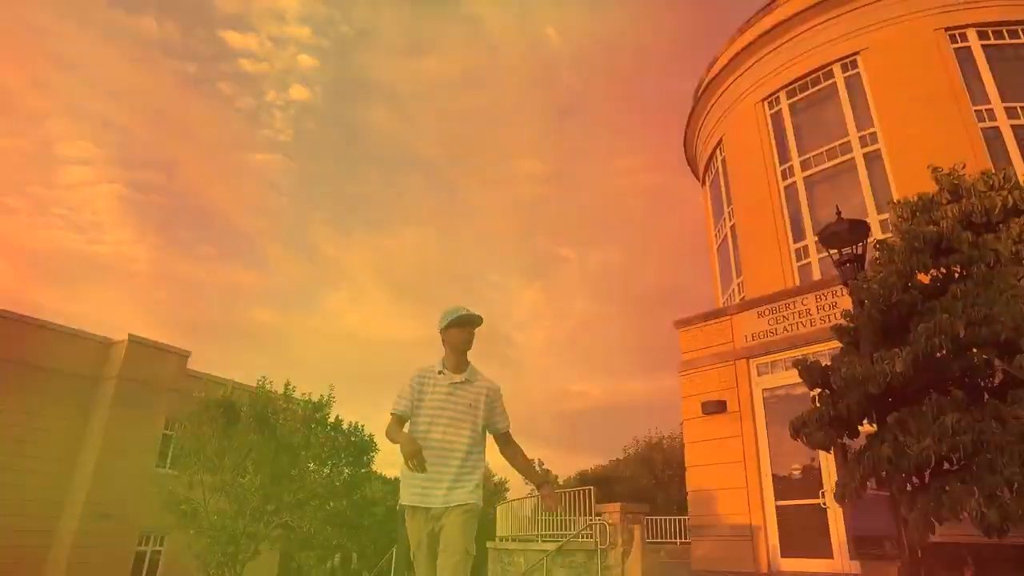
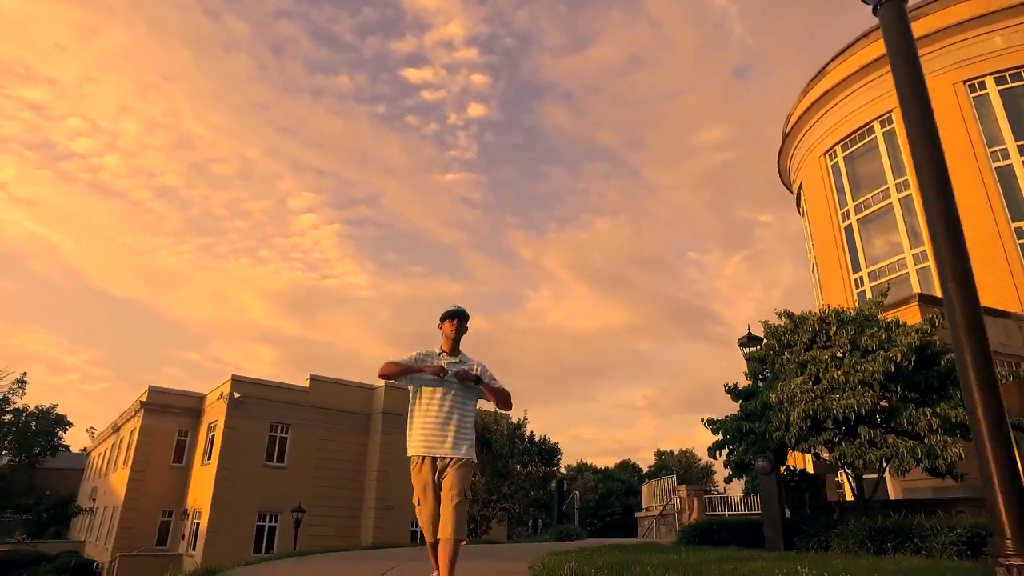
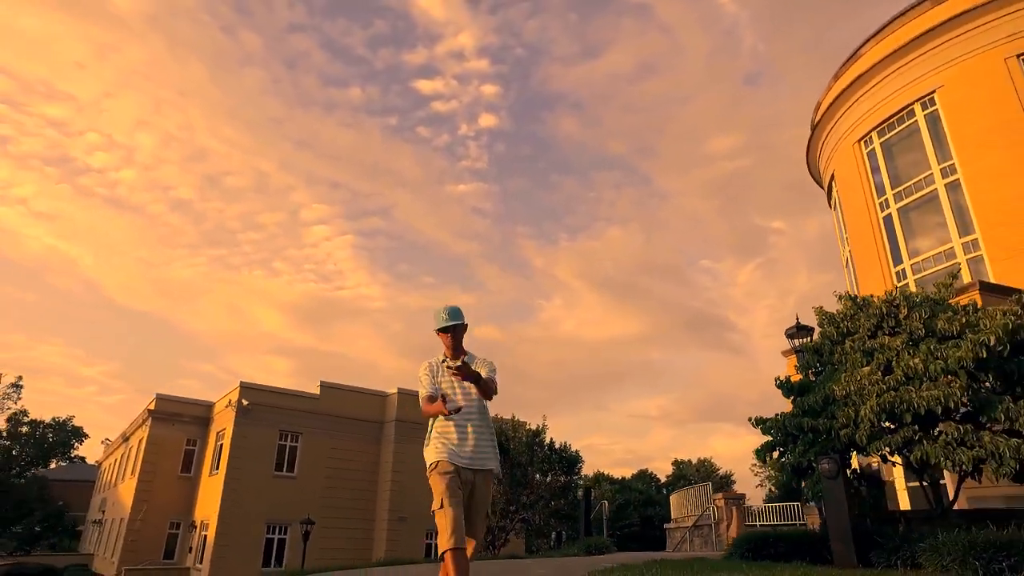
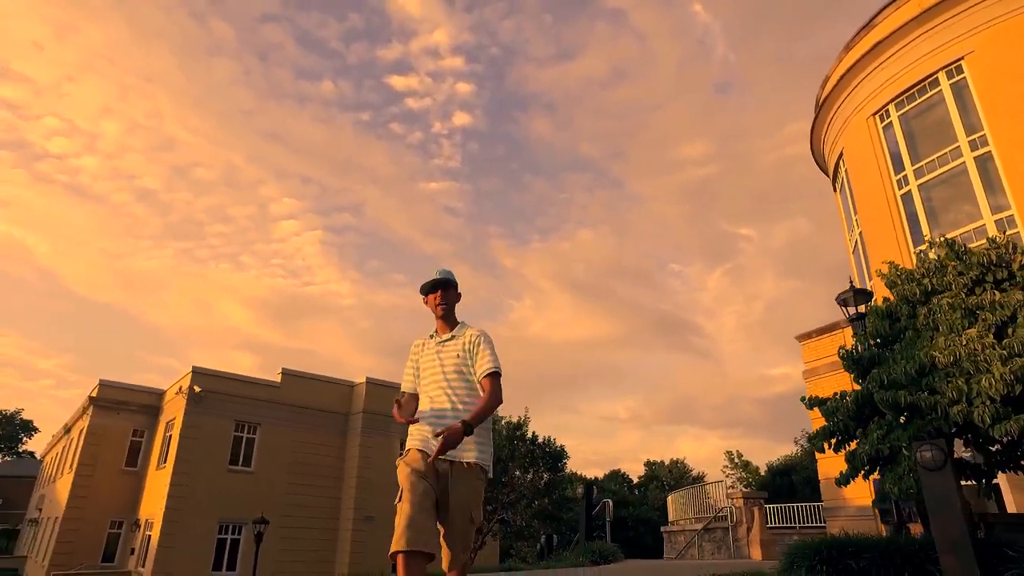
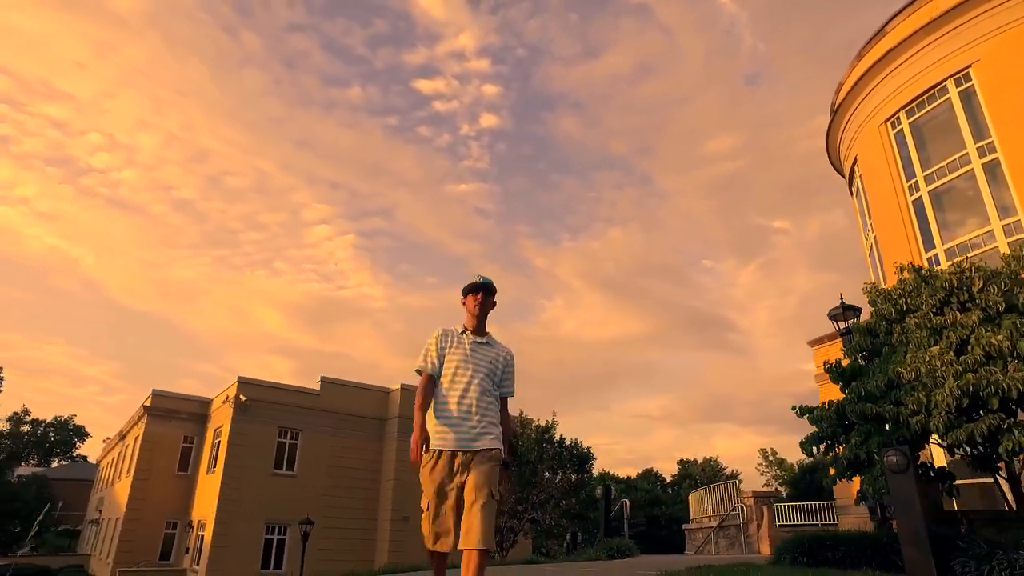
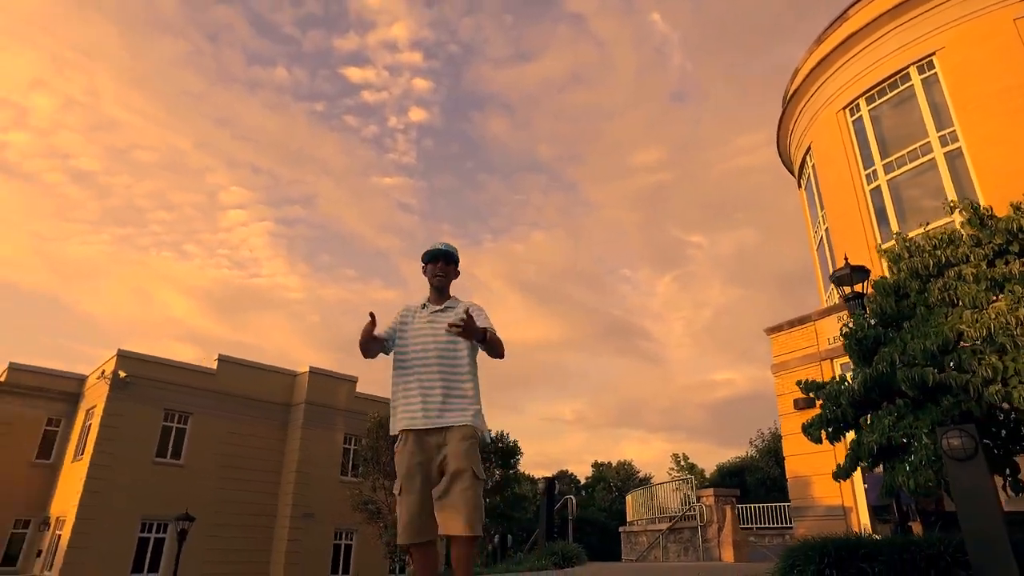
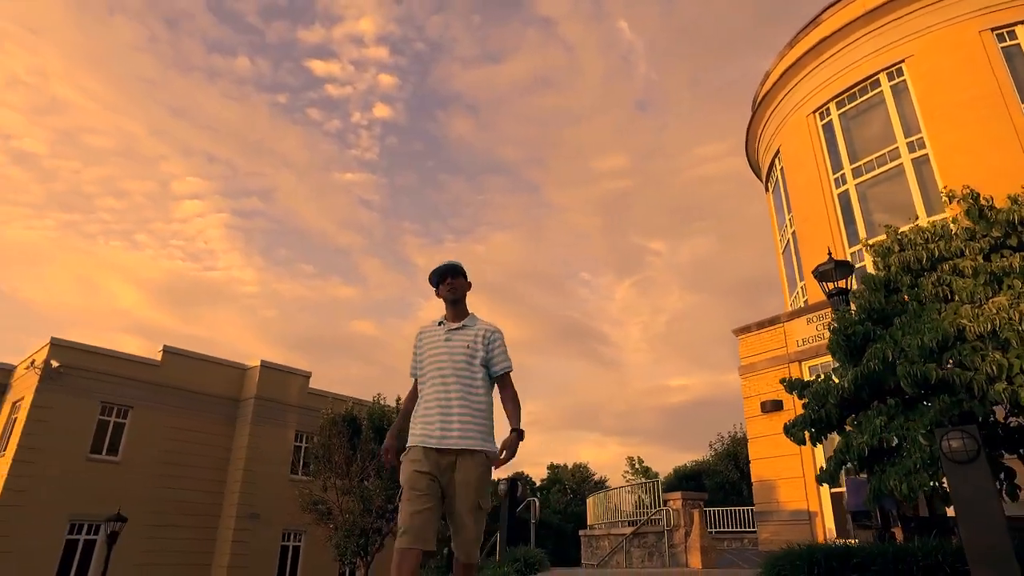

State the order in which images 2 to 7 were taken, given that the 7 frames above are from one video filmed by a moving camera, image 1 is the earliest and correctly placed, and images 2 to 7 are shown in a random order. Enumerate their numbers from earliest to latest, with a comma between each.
7, 6, 4, 5, 3, 2
